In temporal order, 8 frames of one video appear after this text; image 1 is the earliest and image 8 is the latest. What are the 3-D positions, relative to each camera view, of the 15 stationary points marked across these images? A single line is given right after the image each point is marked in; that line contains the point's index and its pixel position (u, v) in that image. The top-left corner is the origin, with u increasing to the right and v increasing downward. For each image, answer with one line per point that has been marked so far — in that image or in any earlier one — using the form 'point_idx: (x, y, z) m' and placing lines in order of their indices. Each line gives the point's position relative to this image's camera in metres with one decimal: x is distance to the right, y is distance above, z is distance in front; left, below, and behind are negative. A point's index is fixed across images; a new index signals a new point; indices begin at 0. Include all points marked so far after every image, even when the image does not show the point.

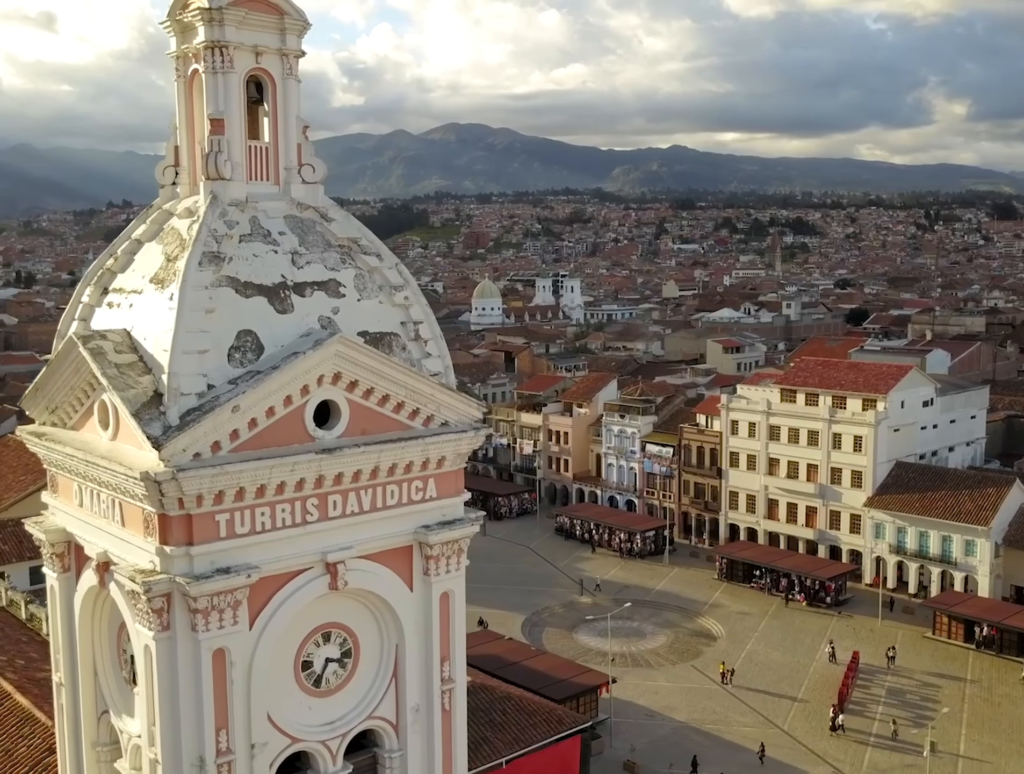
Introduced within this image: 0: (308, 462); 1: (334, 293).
0: (-1.9, -0.7, +10.5) m
1: (-1.8, +1.0, +11.3) m
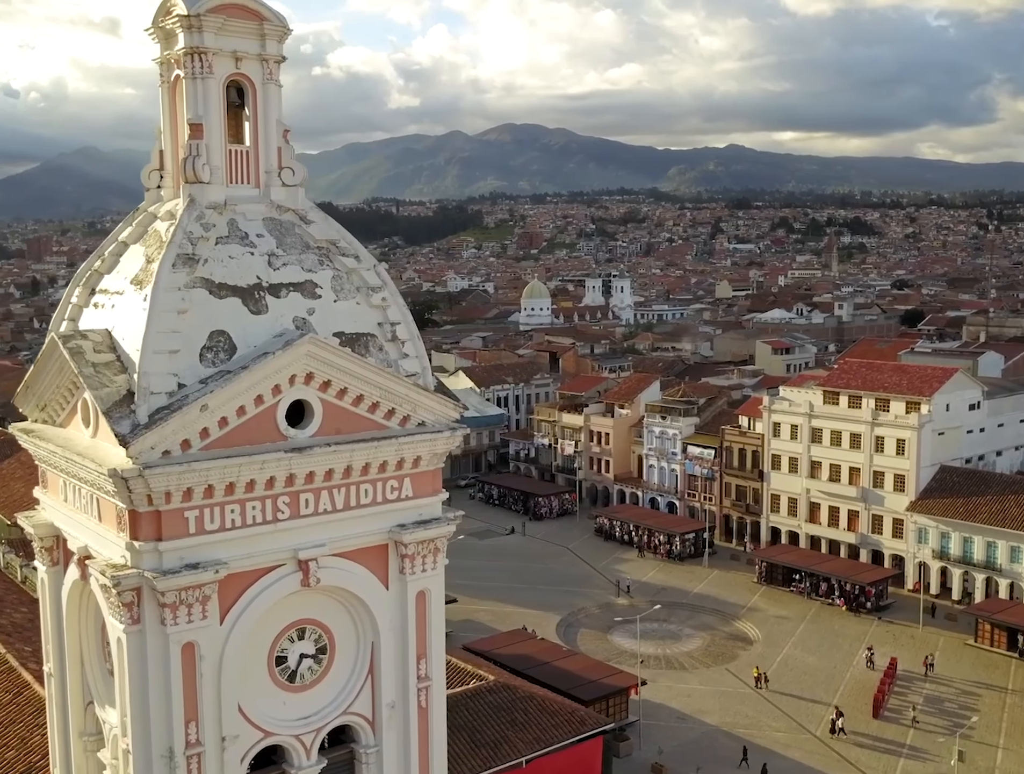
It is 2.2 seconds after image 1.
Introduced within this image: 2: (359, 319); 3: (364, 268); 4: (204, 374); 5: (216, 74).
0: (-2.3, -0.7, +10.7) m
1: (-2.1, +1.0, +11.4) m
2: (-1.6, +0.7, +11.7) m
3: (-1.6, +1.3, +12.0) m
4: (-3.0, +0.1, +10.5) m
5: (-3.1, +3.3, +11.5) m
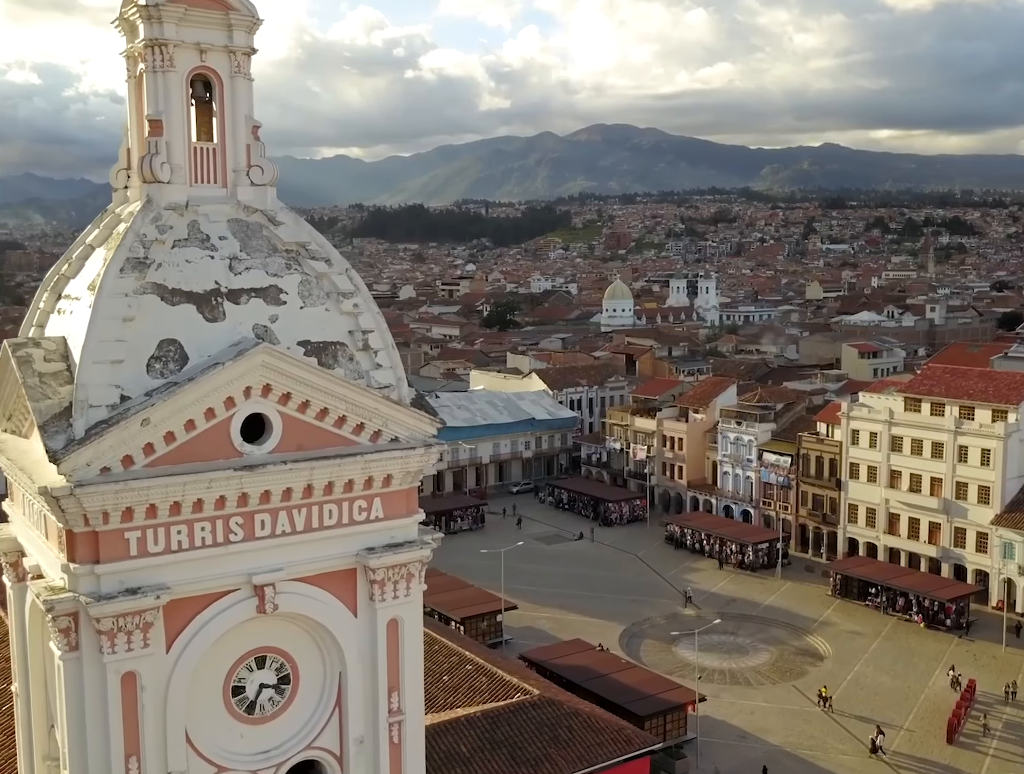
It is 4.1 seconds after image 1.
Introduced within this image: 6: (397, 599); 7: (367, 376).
0: (-2.6, -0.8, +10.0) m
1: (-2.3, +0.8, +10.7) m
2: (-1.9, +0.6, +11.0) m
3: (-1.8, +1.2, +11.2) m
4: (-3.3, 0.0, +9.9) m
5: (-3.3, +3.1, +10.8) m
6: (-1.2, -2.1, +11.1) m
7: (-1.5, +0.1, +11.1) m
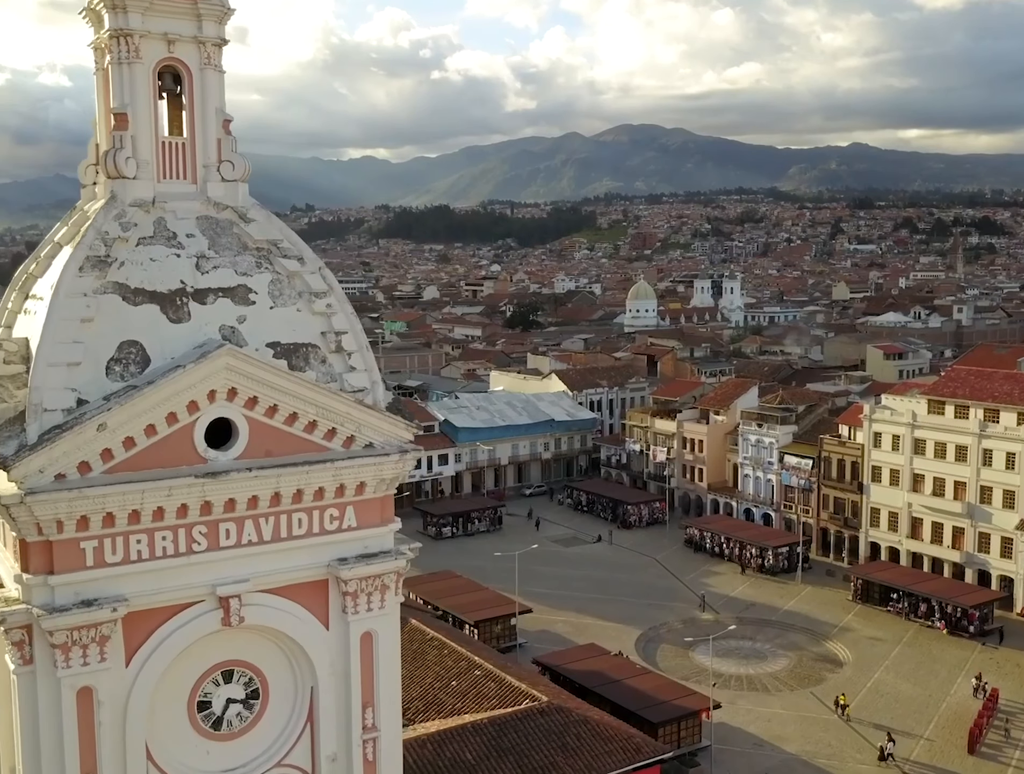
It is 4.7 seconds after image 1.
0: (-2.8, -0.9, +9.6) m
1: (-2.5, +0.8, +10.3) m
2: (-2.1, +0.6, +10.5) m
3: (-2.0, +1.1, +10.8) m
4: (-3.5, 0.0, +9.5) m
5: (-3.5, +3.1, +10.4) m
6: (-1.4, -2.2, +10.7) m
7: (-1.7, +0.1, +10.7) m
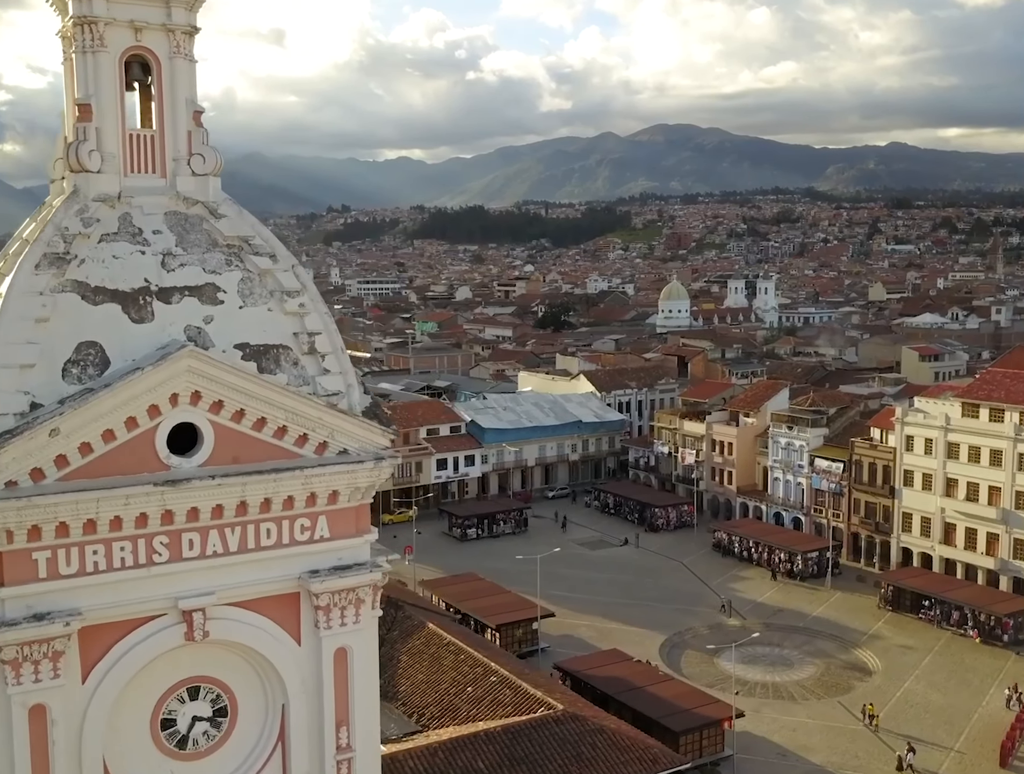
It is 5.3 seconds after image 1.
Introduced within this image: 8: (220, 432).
0: (-3.0, -0.9, +9.1) m
1: (-2.7, +0.8, +9.9) m
2: (-2.2, +0.5, +10.1) m
3: (-2.2, +1.1, +10.3) m
4: (-3.7, 0.0, +9.1) m
5: (-3.7, +3.1, +10.0) m
6: (-1.5, -2.2, +10.2) m
7: (-1.8, +0.1, +10.2) m
8: (-2.5, -0.4, +9.6) m
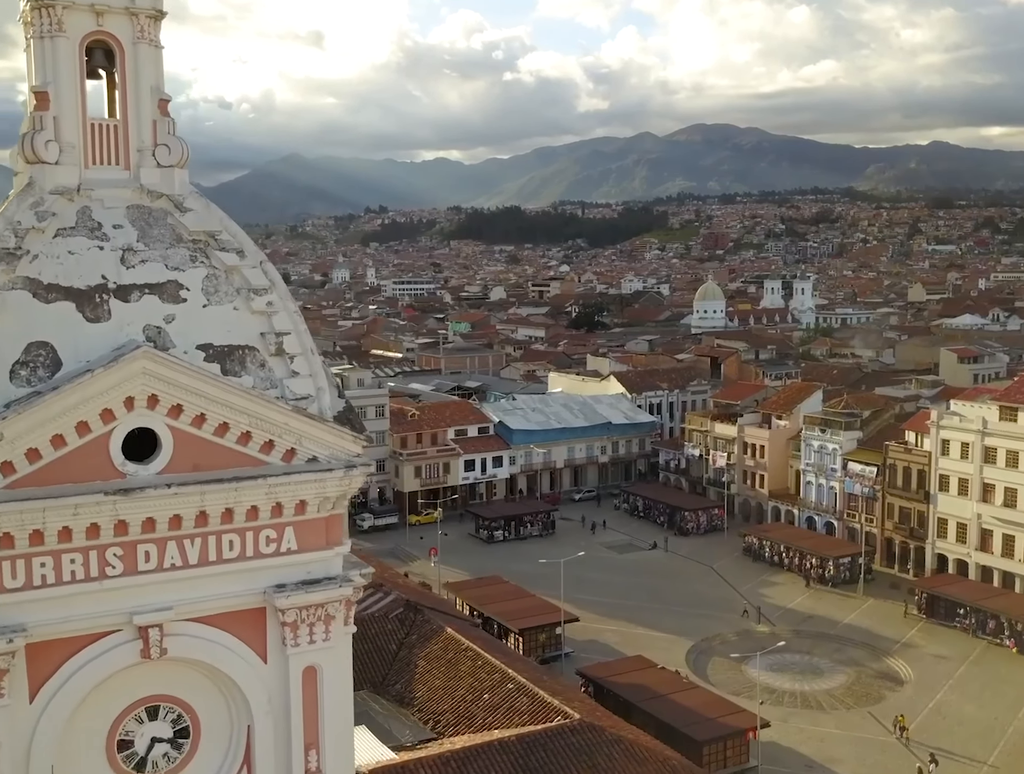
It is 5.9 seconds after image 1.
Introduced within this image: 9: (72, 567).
0: (-3.2, -0.9, +8.6) m
1: (-2.9, +0.8, +9.3) m
2: (-2.4, +0.5, +9.5) m
3: (-2.3, +1.1, +9.8) m
4: (-3.9, -0.1, +8.6) m
5: (-3.8, +3.1, +9.5) m
6: (-1.7, -2.2, +9.6) m
7: (-2.0, 0.0, +9.6) m
8: (-2.7, -0.4, +9.1) m
9: (-3.5, -1.4, +8.7) m
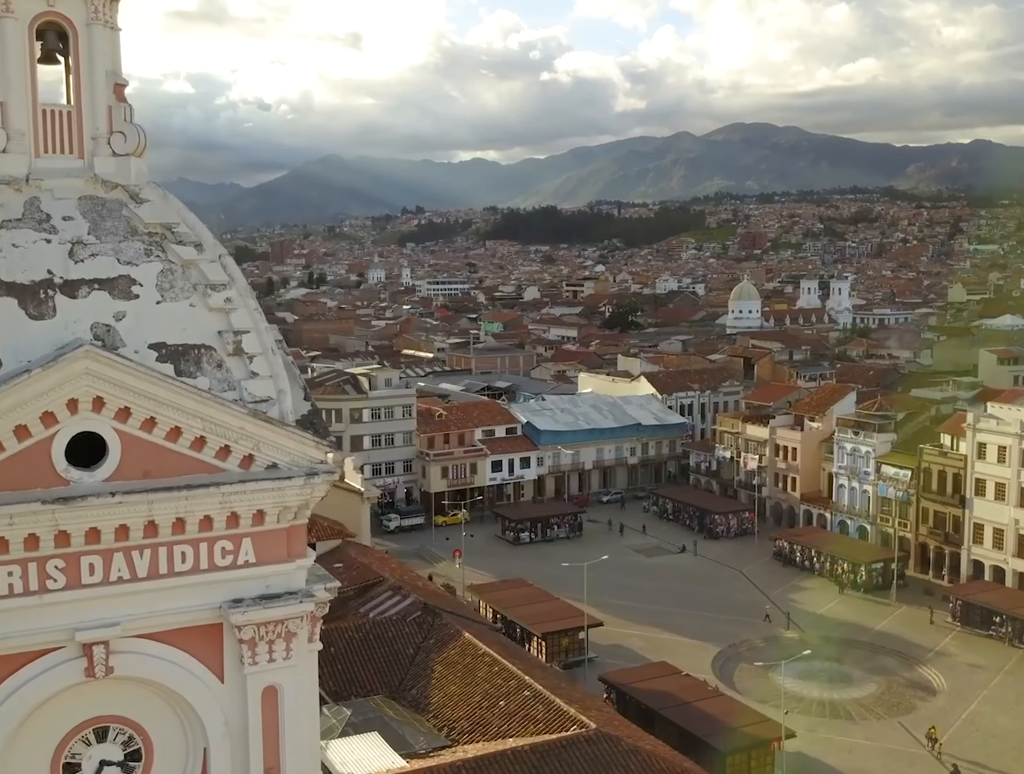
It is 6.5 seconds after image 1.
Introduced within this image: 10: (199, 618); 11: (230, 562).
0: (-3.5, -0.9, +8.1) m
1: (-3.1, +0.7, +8.8) m
2: (-2.6, +0.5, +9.0) m
3: (-2.5, +1.1, +9.2) m
4: (-4.2, -0.1, +8.1) m
5: (-4.0, +3.1, +9.0) m
6: (-2.0, -2.3, +9.1) m
7: (-2.2, 0.0, +9.0) m
8: (-3.0, -0.4, +8.5) m
9: (-3.7, -1.4, +8.2) m
10: (-2.5, -1.8, +8.8) m
11: (-2.3, -1.4, +8.9) m
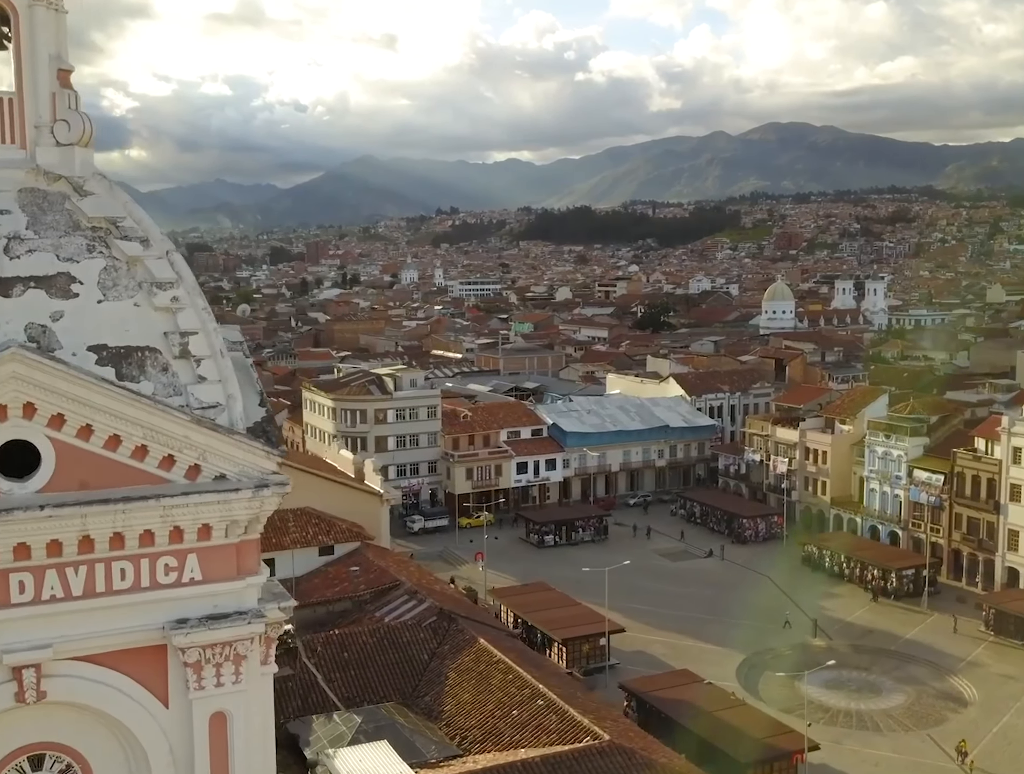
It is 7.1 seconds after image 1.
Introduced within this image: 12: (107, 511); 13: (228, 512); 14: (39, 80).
0: (-3.7, -0.9, +7.5) m
1: (-3.4, +0.7, +8.2) m
2: (-2.9, +0.5, +8.4) m
3: (-2.8, +1.0, +8.6) m
4: (-4.4, -0.1, +7.5) m
5: (-4.3, +3.0, +8.5) m
6: (-2.2, -2.3, +8.5) m
7: (-2.5, 0.0, +8.5) m
8: (-3.3, -0.5, +8.0) m
9: (-4.0, -1.5, +7.6) m
10: (-2.8, -1.9, +8.2) m
11: (-2.5, -1.4, +8.3) m
12: (-2.9, -0.9, +7.9) m
13: (-2.1, -0.9, +8.3) m
14: (-3.8, +2.4, +8.8) m
